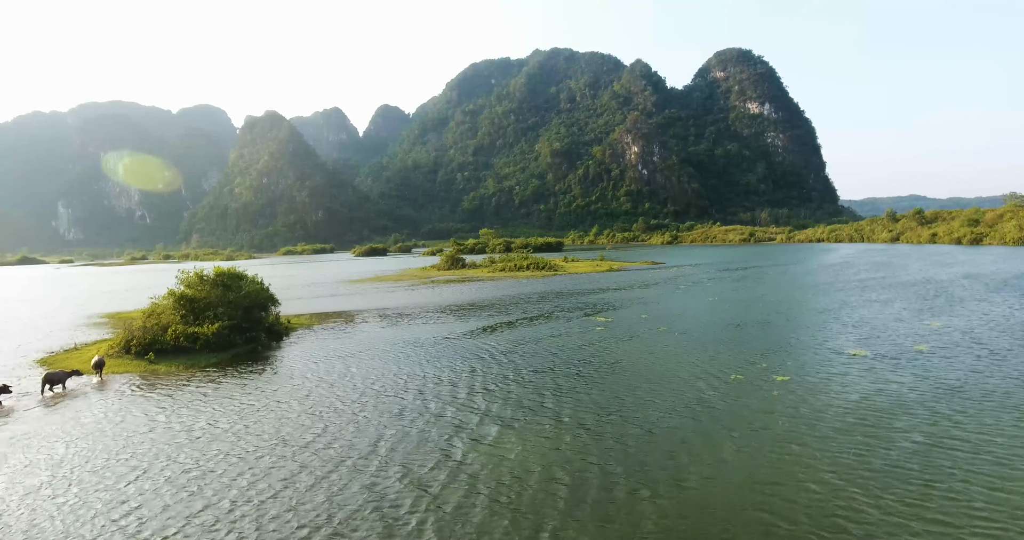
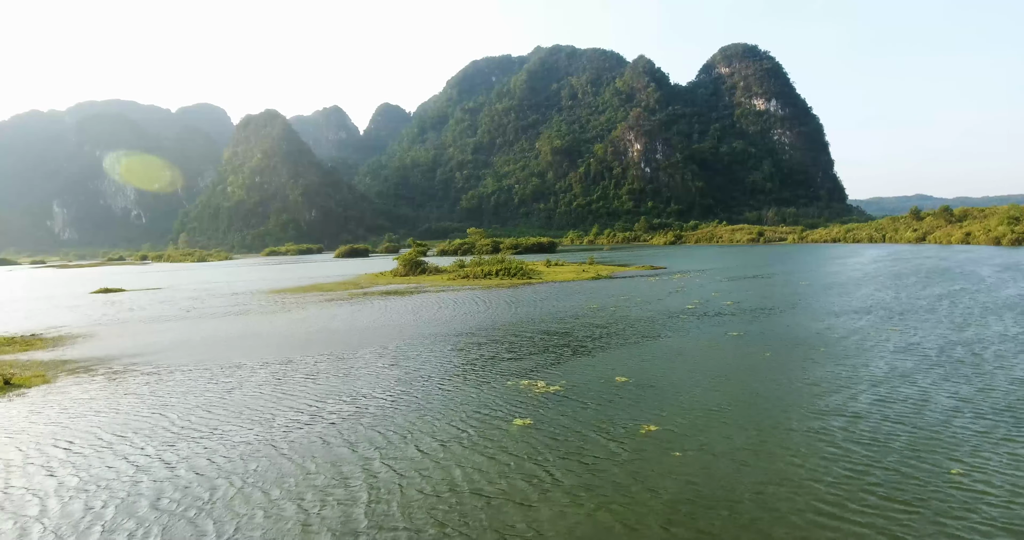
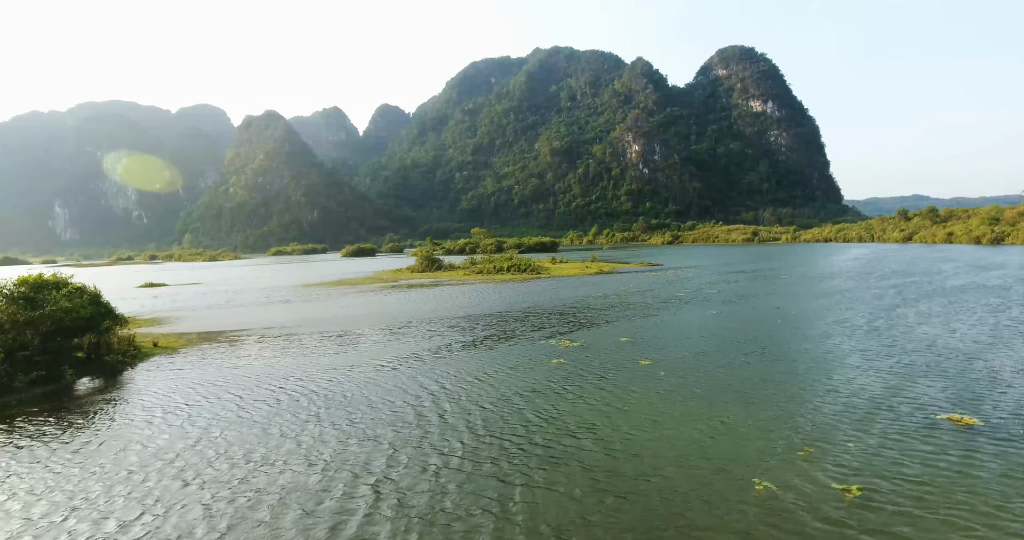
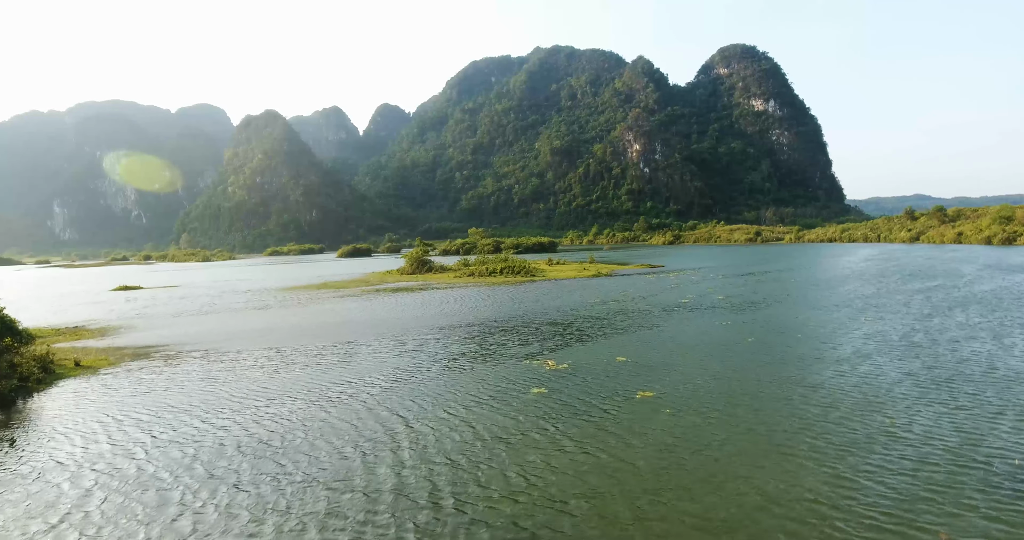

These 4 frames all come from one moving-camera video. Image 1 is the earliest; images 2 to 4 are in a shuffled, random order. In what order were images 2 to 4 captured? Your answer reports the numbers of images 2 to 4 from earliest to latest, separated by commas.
3, 4, 2
